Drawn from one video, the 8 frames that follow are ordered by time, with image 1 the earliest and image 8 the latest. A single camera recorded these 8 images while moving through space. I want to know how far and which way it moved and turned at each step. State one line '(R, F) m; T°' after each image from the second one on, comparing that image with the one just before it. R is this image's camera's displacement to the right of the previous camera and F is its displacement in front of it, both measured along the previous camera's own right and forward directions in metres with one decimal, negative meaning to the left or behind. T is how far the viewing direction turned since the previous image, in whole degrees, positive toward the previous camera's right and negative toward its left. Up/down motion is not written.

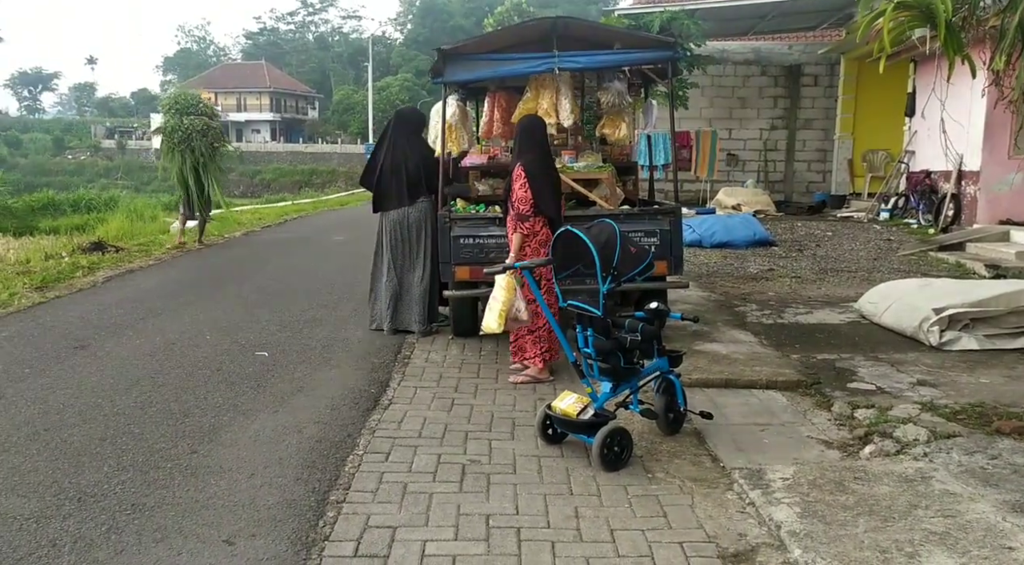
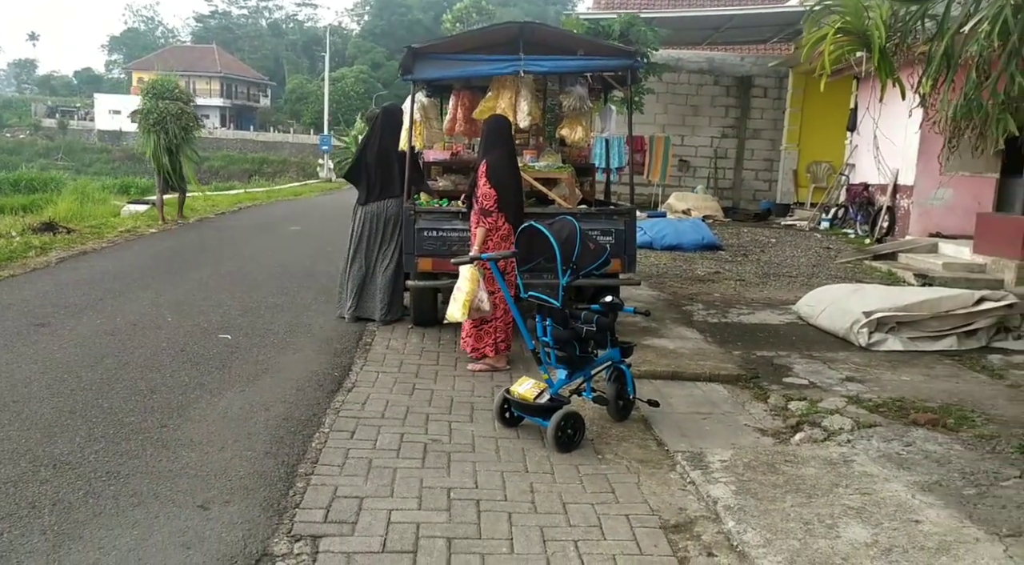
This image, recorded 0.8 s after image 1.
(-0.1, -0.3) m; +3°
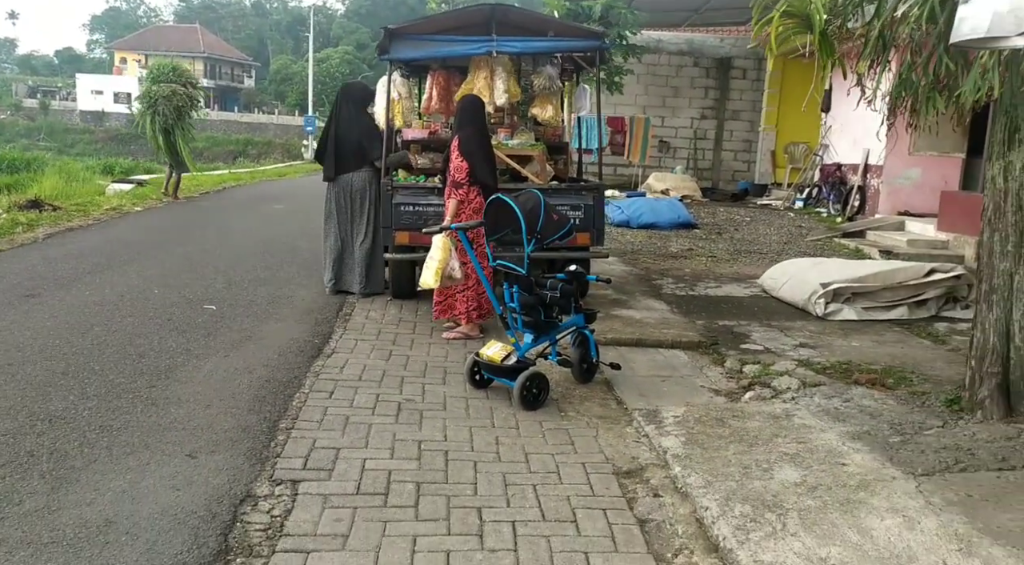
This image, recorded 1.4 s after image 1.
(+0.1, -0.4) m; +1°
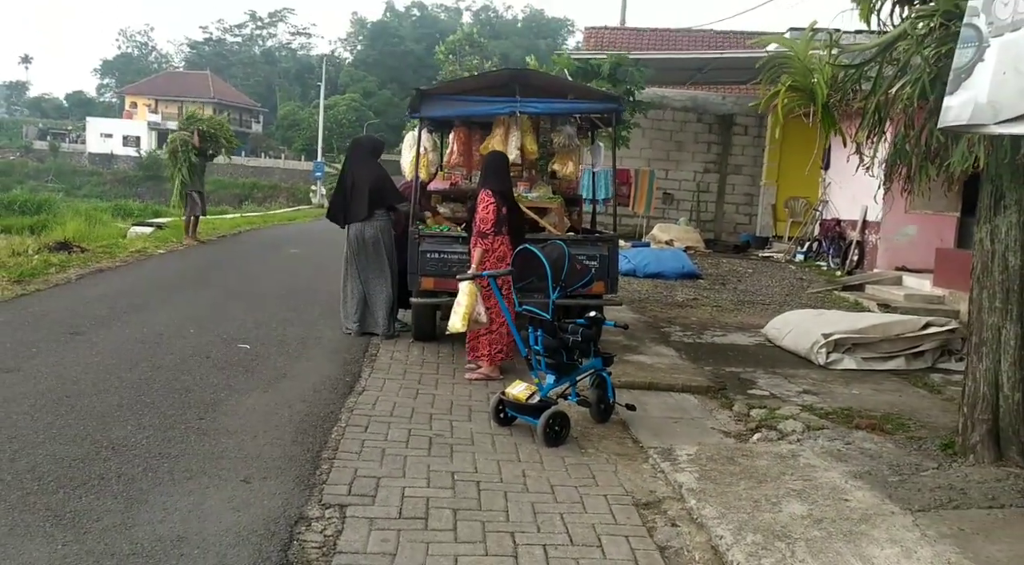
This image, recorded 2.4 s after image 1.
(-0.2, -0.4) m; 0°
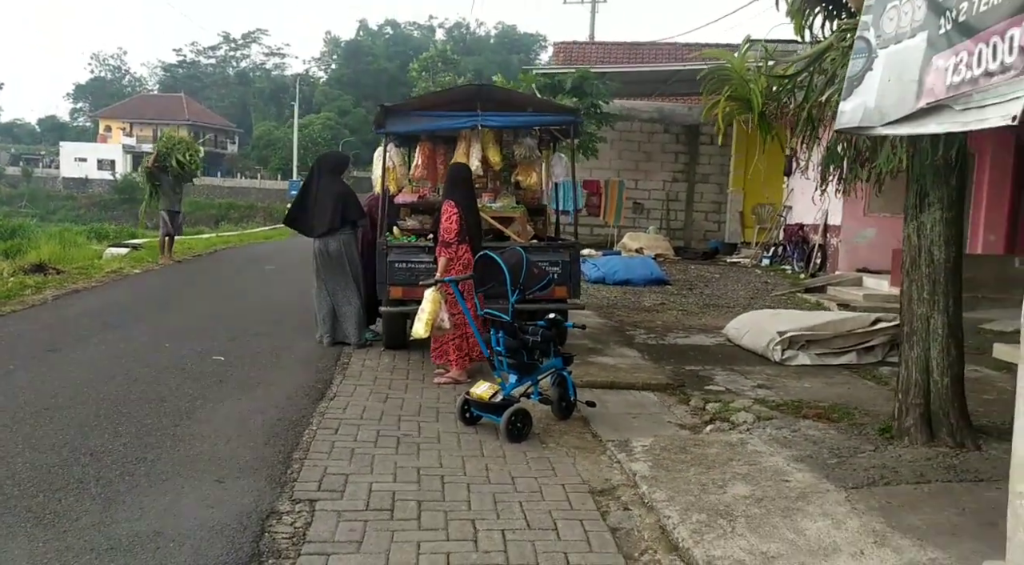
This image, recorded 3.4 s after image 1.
(+0.1, -0.3) m; +1°
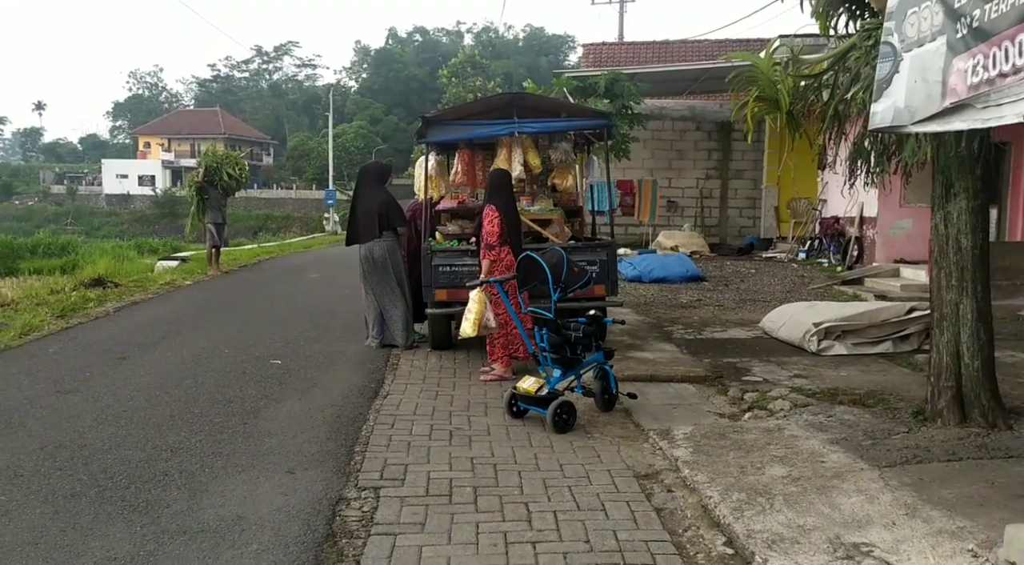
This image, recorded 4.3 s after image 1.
(0.0, -0.3) m; -2°
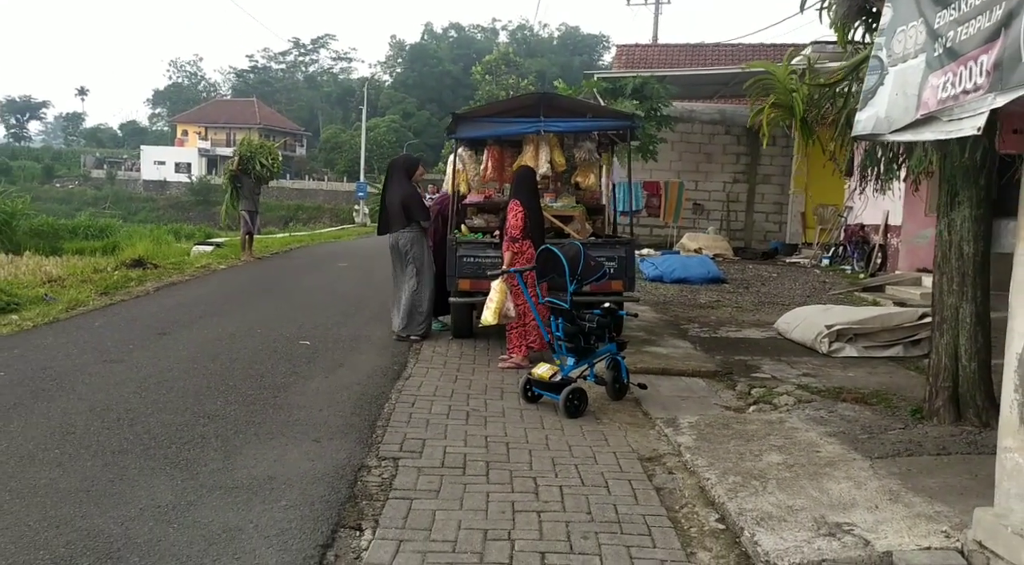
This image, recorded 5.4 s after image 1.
(+0.1, -0.3) m; -2°
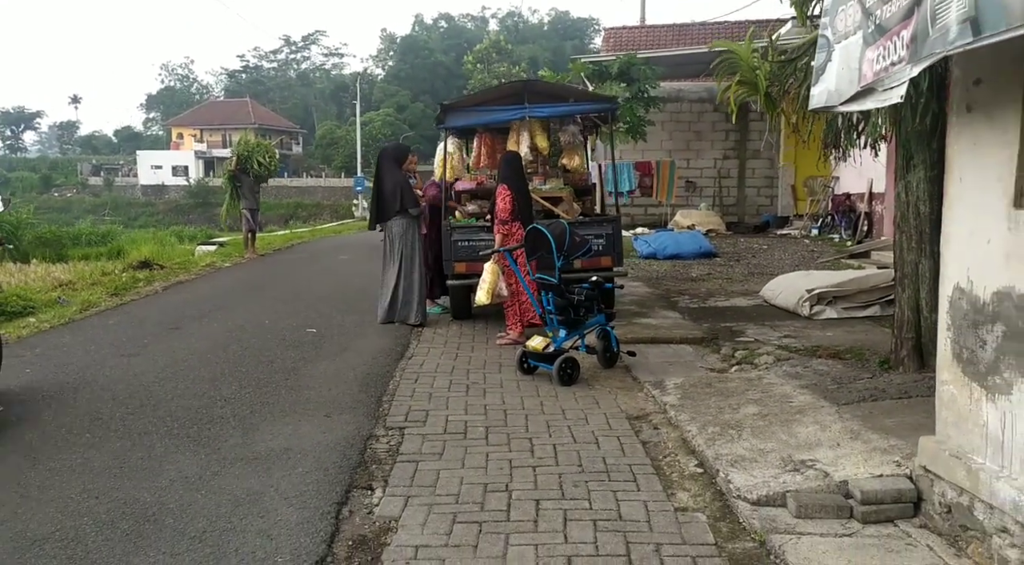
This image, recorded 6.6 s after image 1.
(+0.1, -0.5) m; 0°
